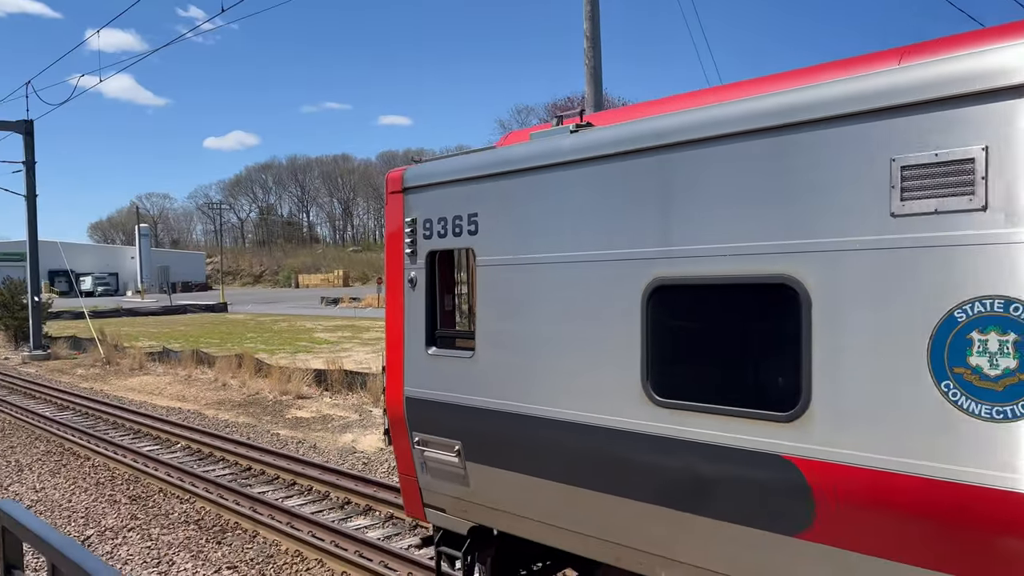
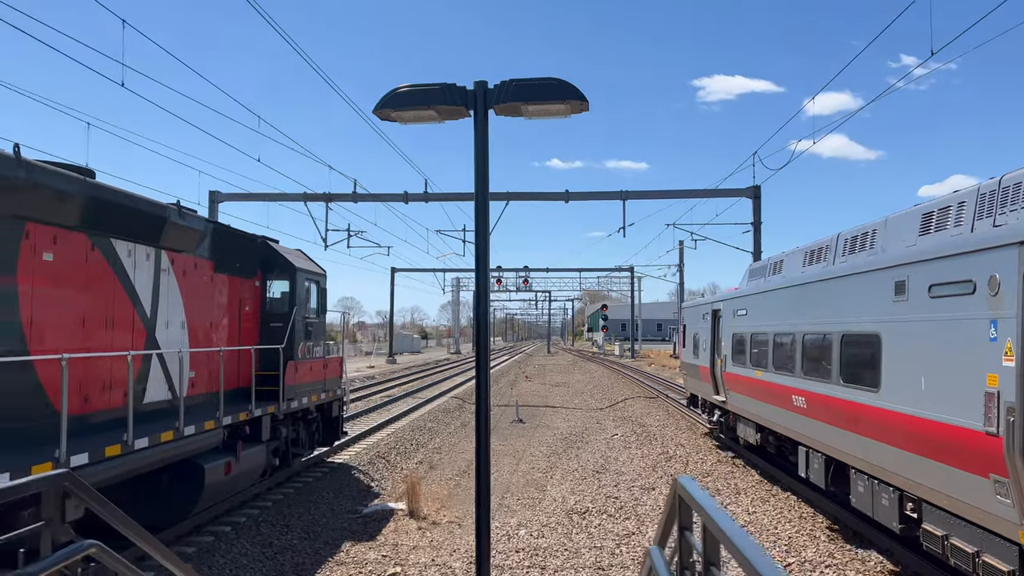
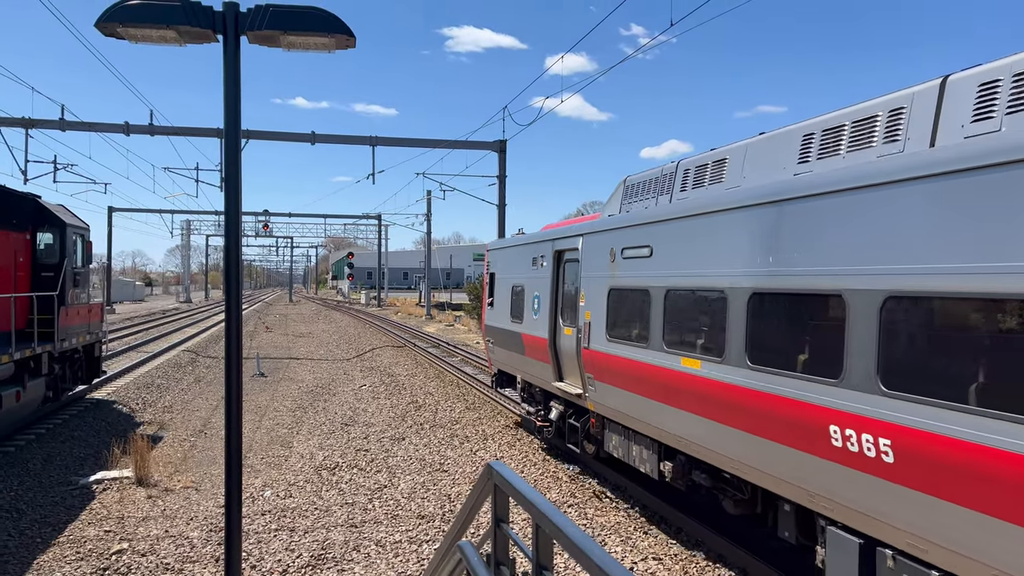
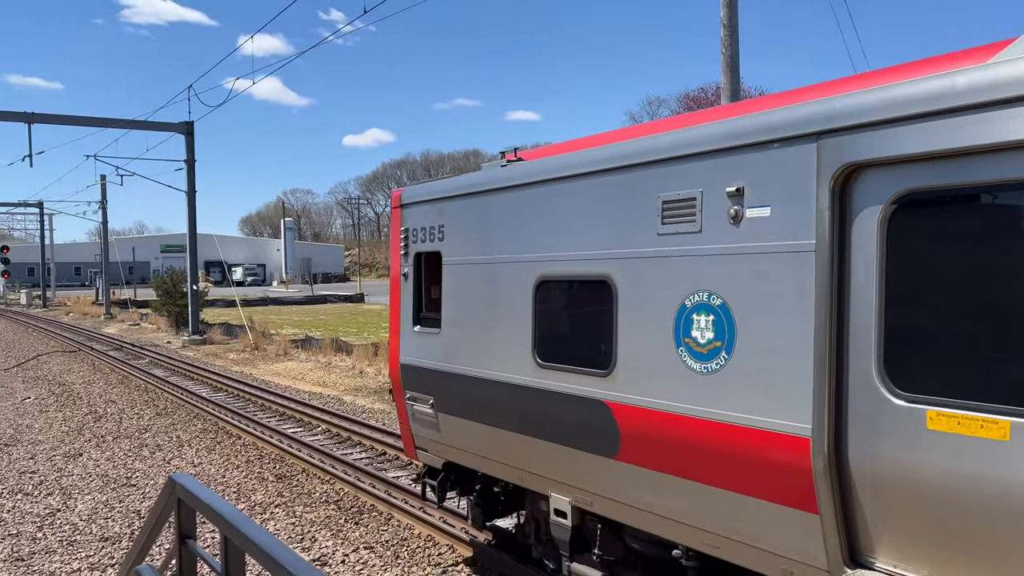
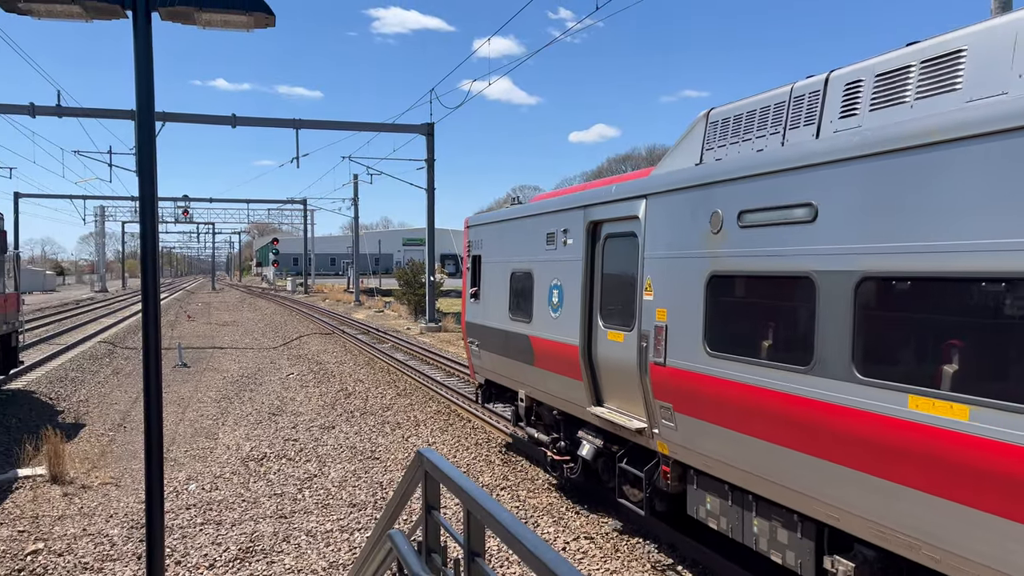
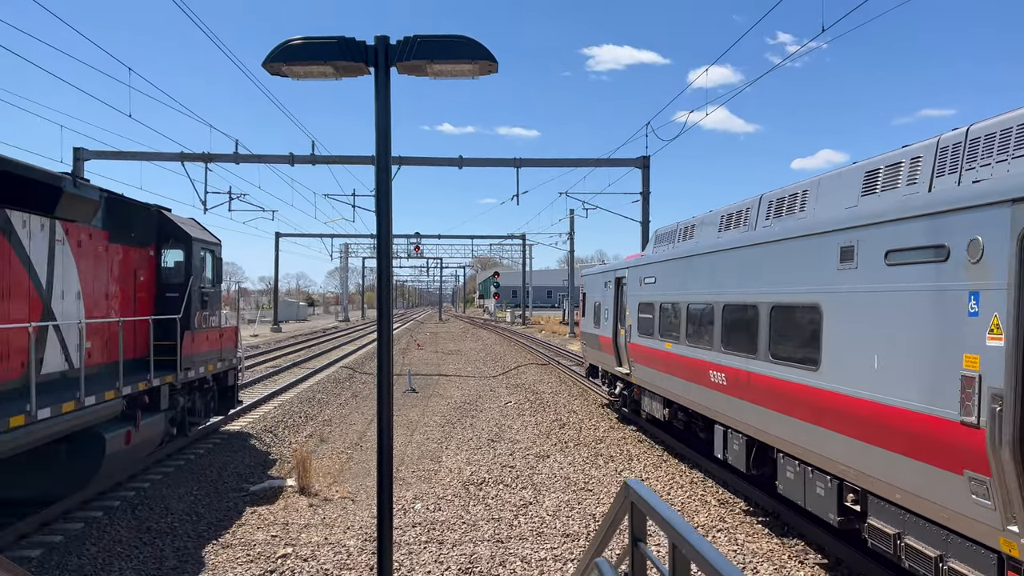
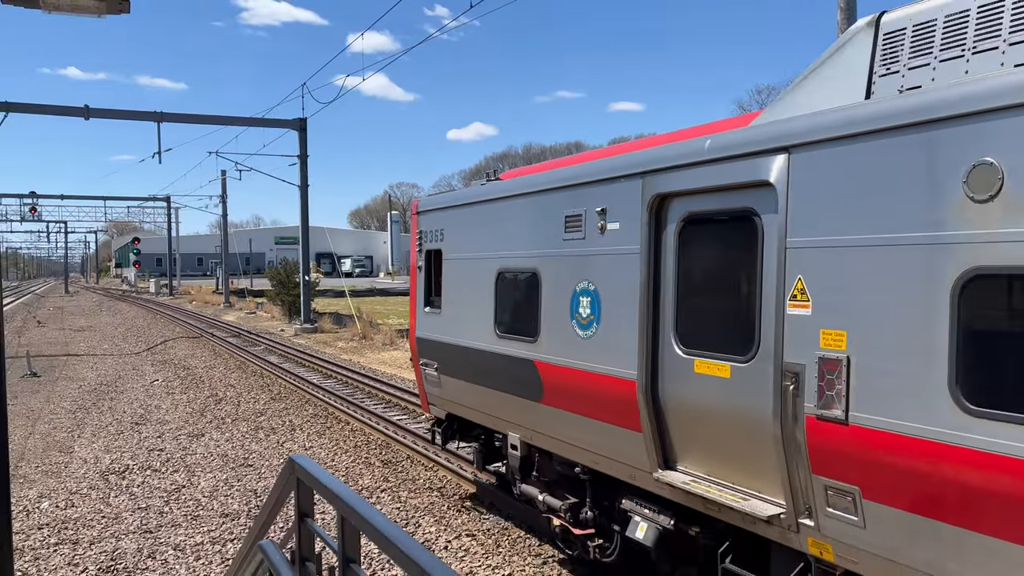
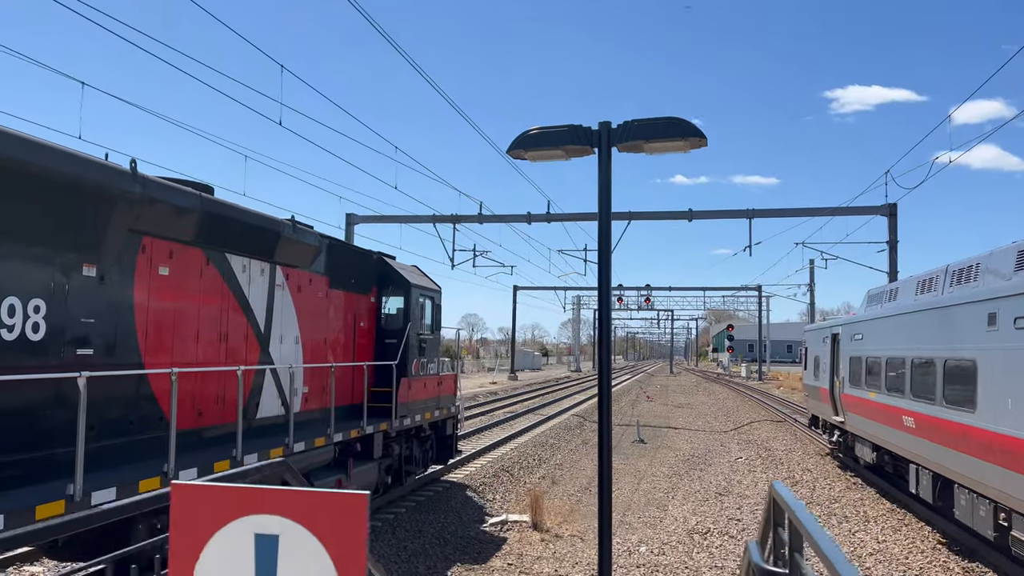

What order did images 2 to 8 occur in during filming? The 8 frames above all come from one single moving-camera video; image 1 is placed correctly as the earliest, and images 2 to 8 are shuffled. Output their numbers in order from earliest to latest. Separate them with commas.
4, 7, 5, 3, 6, 2, 8
